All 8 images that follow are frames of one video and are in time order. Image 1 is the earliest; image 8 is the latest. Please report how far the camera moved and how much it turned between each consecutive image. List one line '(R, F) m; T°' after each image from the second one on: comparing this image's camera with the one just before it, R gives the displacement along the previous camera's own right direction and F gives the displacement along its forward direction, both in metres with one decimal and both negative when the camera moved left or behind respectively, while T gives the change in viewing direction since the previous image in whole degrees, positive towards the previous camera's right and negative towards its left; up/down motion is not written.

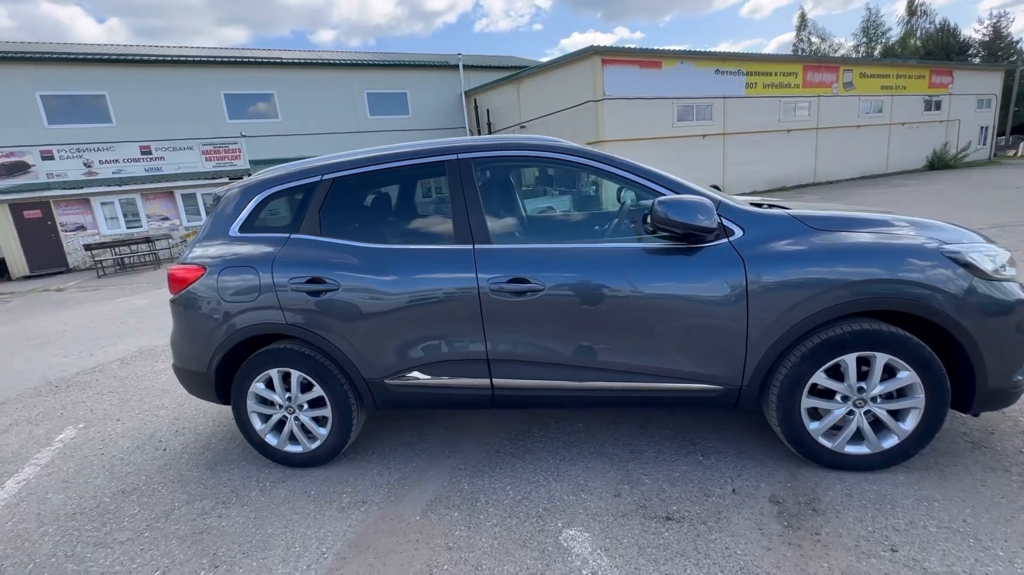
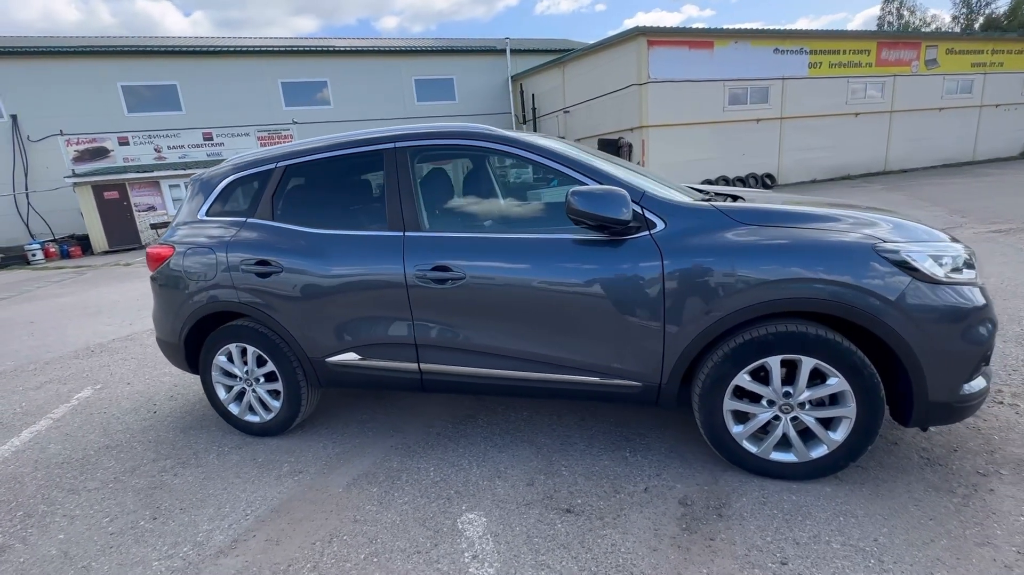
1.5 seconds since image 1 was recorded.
(+0.7, 0.0) m; -6°
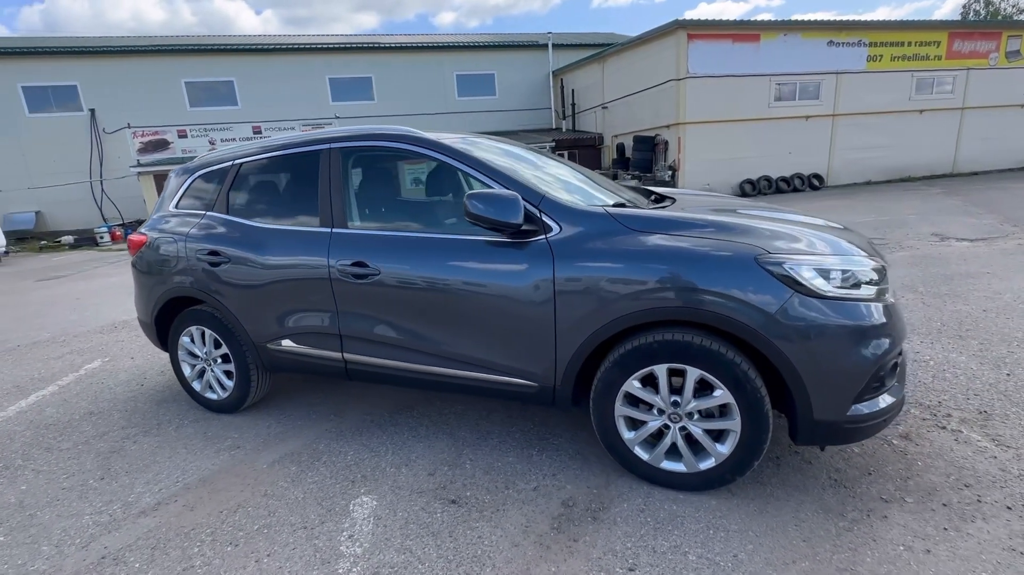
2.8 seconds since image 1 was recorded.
(+0.7, 0.0) m; -5°
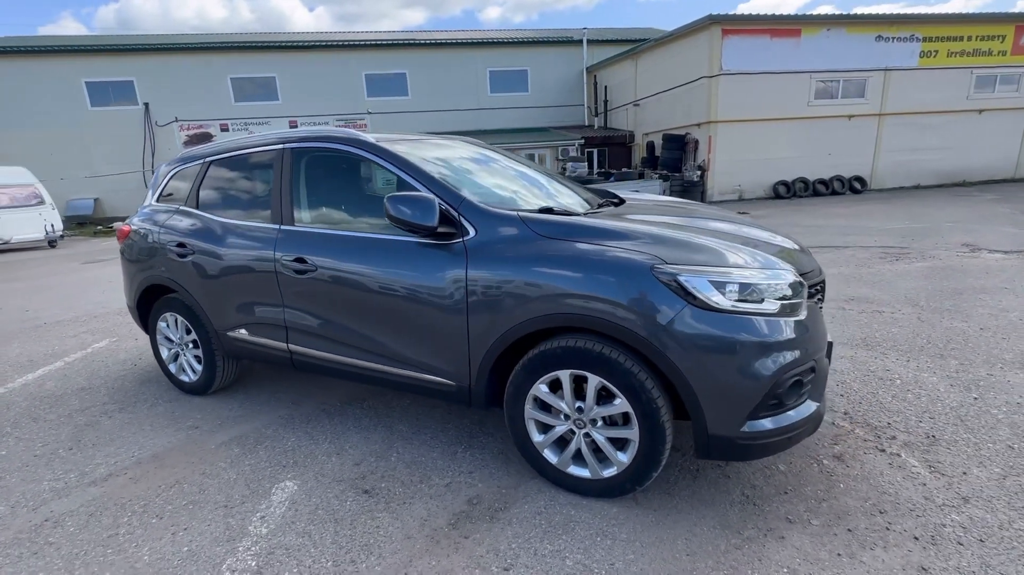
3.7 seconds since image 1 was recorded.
(+0.6, 0.0) m; -4°
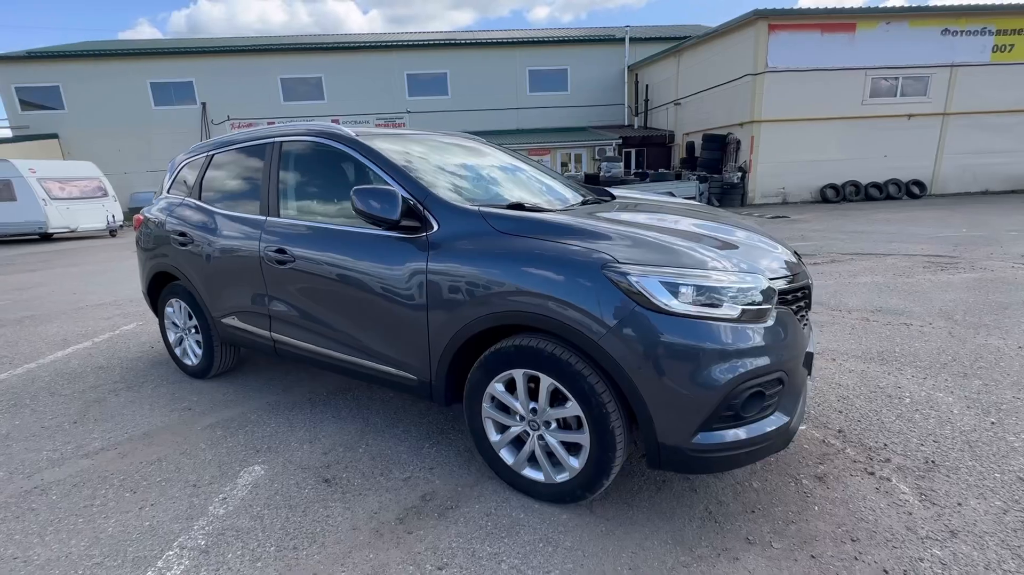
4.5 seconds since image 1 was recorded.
(+0.4, +0.1) m; -5°
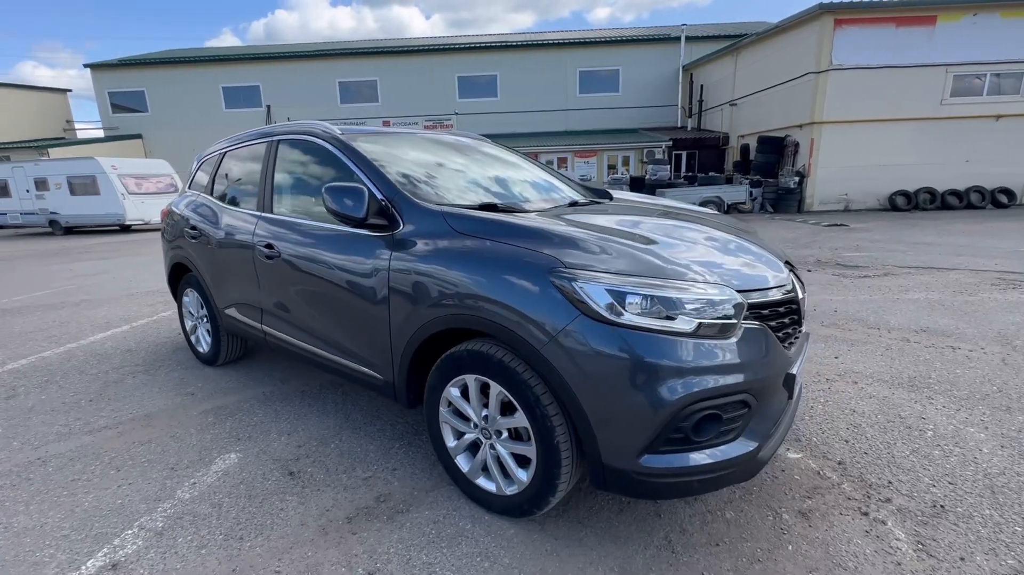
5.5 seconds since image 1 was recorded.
(+0.4, +0.1) m; -6°
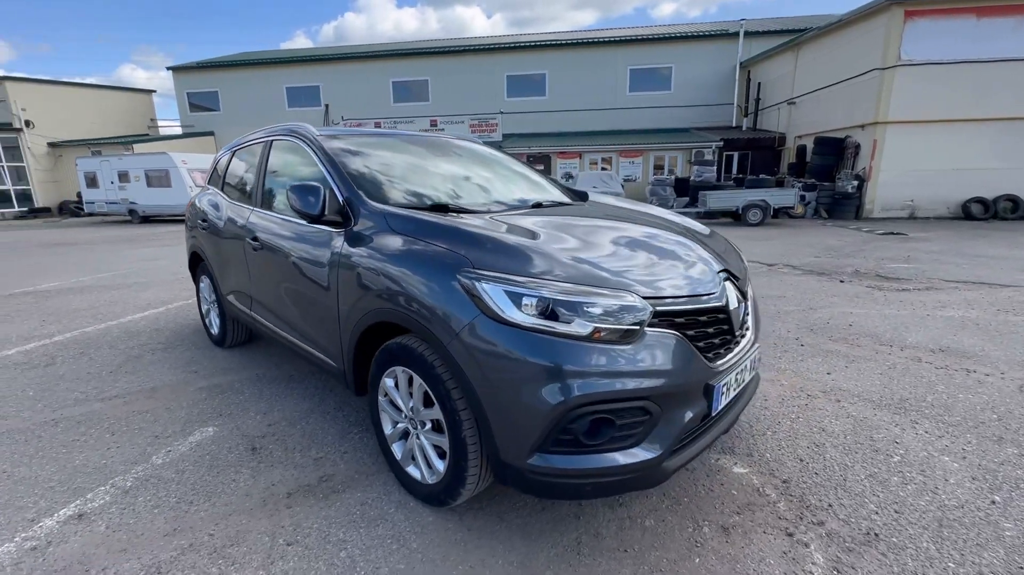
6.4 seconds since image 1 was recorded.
(+0.6, 0.0) m; -6°
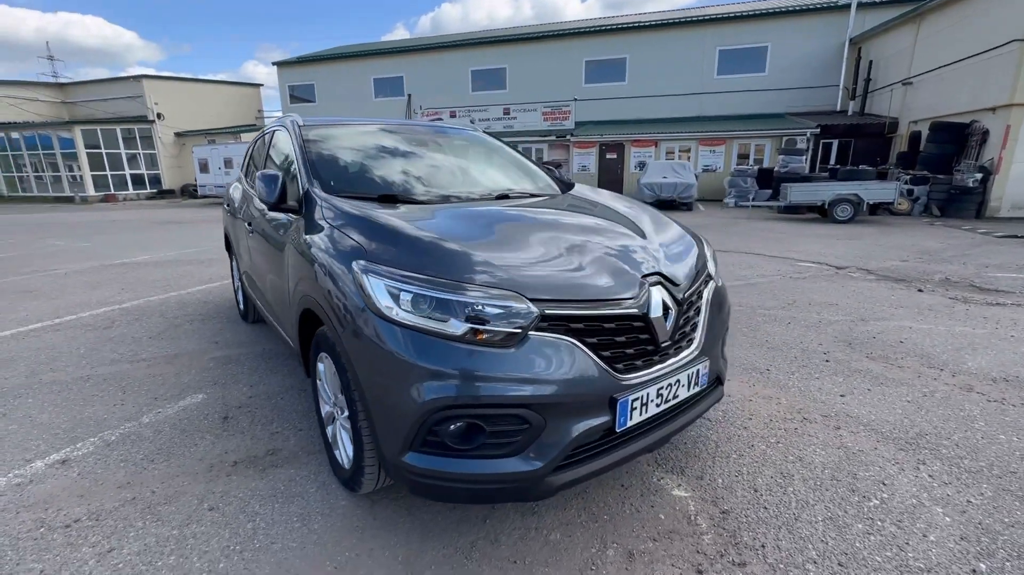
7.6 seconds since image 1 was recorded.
(+0.7, +0.1) m; -10°
